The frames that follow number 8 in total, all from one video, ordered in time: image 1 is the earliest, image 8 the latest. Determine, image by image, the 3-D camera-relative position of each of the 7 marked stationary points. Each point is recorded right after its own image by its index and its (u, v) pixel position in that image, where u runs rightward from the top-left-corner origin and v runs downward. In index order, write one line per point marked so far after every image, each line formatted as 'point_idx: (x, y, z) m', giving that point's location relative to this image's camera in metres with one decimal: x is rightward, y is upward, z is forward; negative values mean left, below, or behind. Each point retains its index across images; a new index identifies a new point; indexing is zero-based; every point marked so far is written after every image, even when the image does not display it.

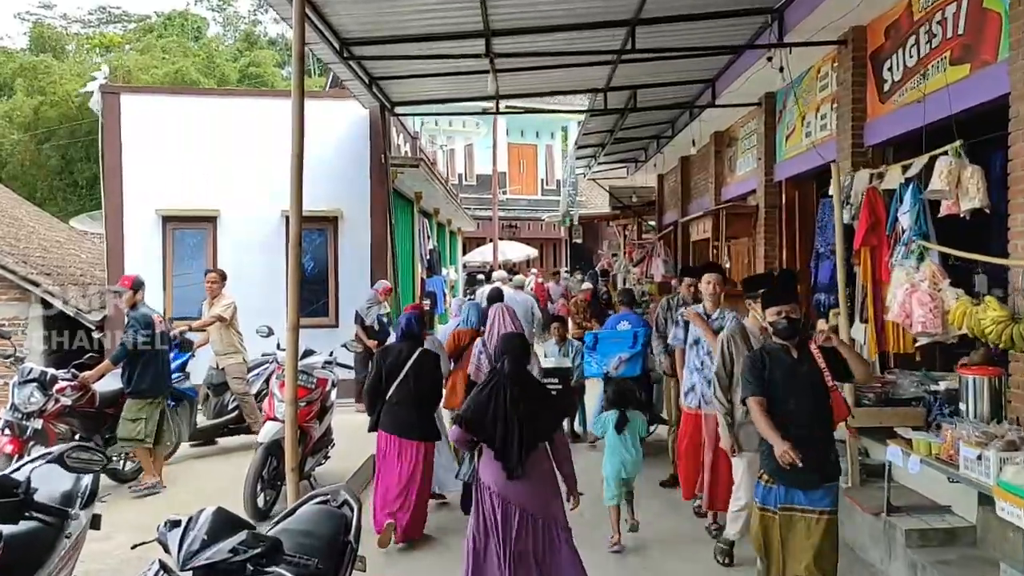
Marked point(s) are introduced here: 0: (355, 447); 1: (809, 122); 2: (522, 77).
0: (-1.6, -1.6, +8.3) m
1: (+3.1, +1.8, +8.7) m
2: (+0.1, +2.4, +9.2) m
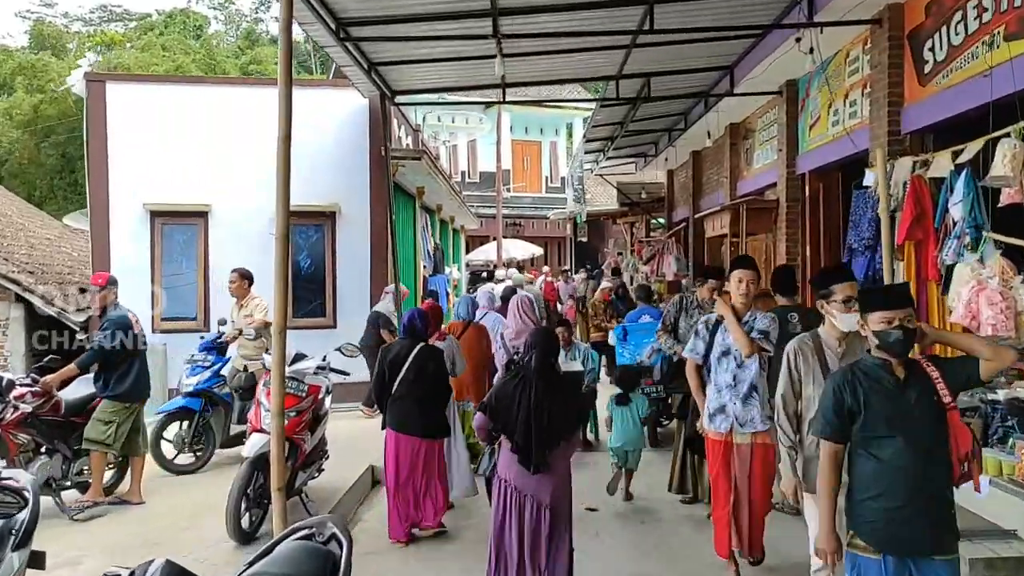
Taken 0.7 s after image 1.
0: (-1.5, -1.6, +7.8) m
1: (+3.2, +1.8, +8.2) m
2: (+0.2, +2.4, +8.6) m
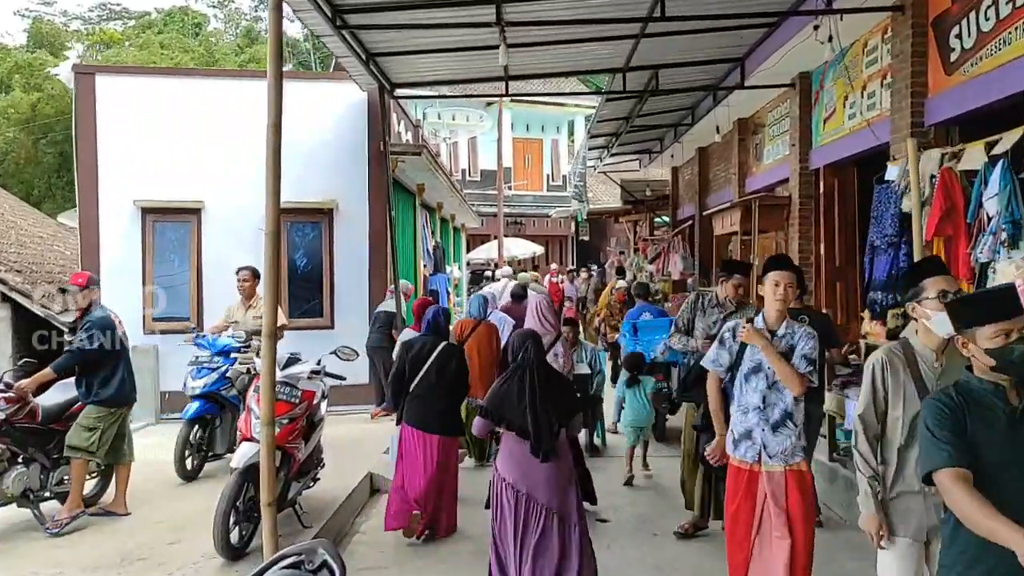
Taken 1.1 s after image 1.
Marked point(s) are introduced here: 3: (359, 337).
0: (-1.5, -1.6, +7.5) m
1: (+3.3, +1.8, +7.9) m
2: (+0.2, +2.4, +8.3) m
3: (-1.9, -0.6, +10.0) m
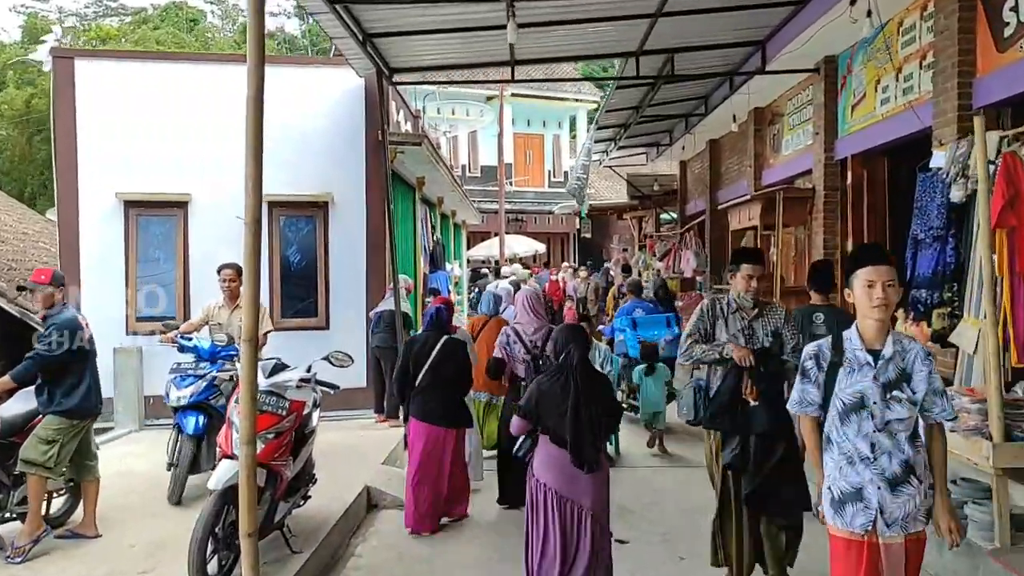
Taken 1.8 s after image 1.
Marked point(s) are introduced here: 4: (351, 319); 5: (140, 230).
0: (-1.4, -1.6, +6.9) m
1: (+3.3, +1.8, +7.3) m
2: (+0.3, +2.4, +7.8) m
3: (-1.8, -0.6, +9.5) m
4: (-1.9, -0.4, +9.5) m
5: (-4.1, +0.6, +9.0) m
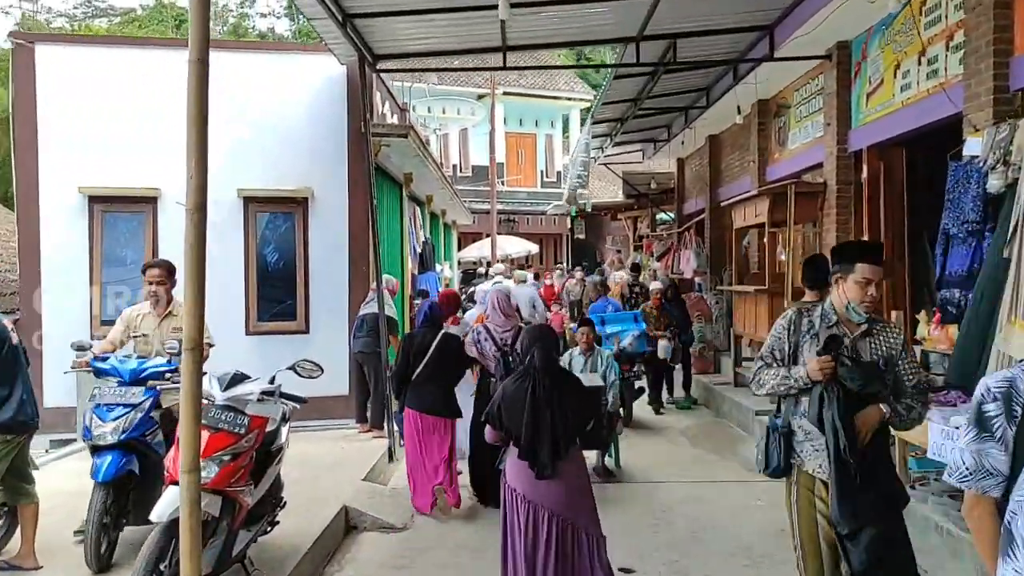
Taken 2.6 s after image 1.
0: (-1.5, -1.6, +6.3) m
1: (+3.3, +1.8, +6.8) m
2: (+0.2, +2.4, +7.2) m
3: (-1.9, -0.6, +8.9) m
4: (-1.9, -0.4, +8.9) m
5: (-4.1, +0.6, +8.4) m
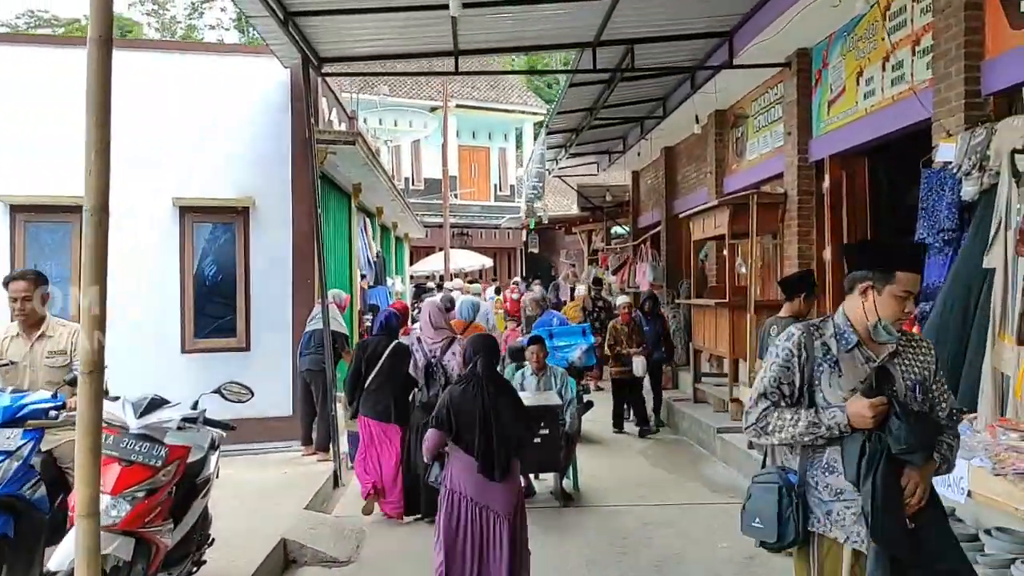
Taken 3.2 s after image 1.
0: (-1.8, -1.7, +5.8) m
1: (+2.9, +1.7, +6.6) m
2: (-0.2, +2.3, +6.9) m
3: (-2.4, -0.7, +8.4) m
4: (-2.4, -0.5, +8.4) m
5: (-4.6, +0.5, +7.8) m
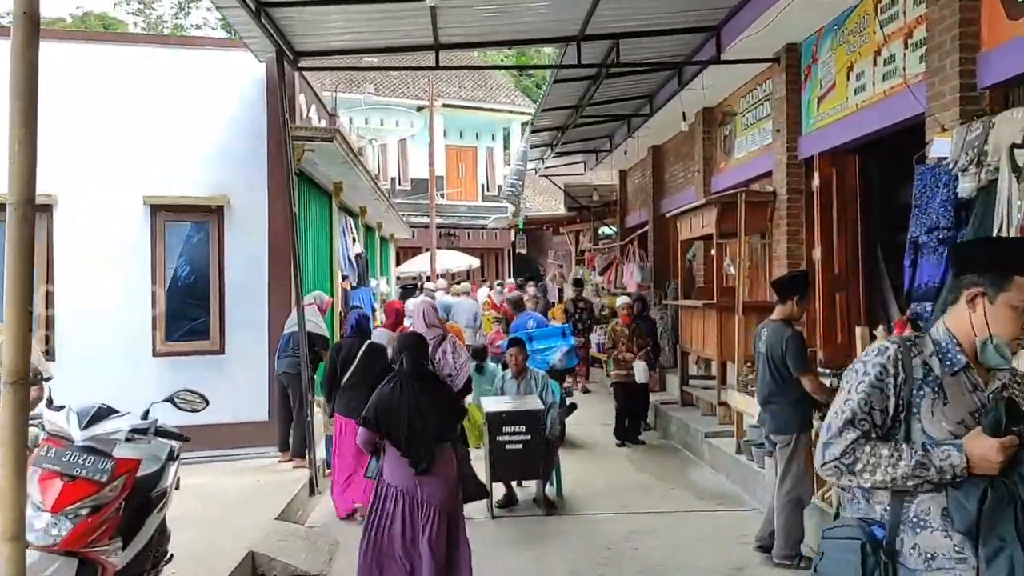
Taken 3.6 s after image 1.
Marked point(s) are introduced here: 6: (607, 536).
0: (-1.9, -1.7, +5.6) m
1: (+2.7, +1.7, +6.5) m
2: (-0.3, +2.3, +6.7) m
3: (-2.5, -0.7, +8.1) m
4: (-2.6, -0.5, +8.1) m
5: (-4.7, +0.5, +7.5) m
6: (+0.7, -1.7, +5.8) m
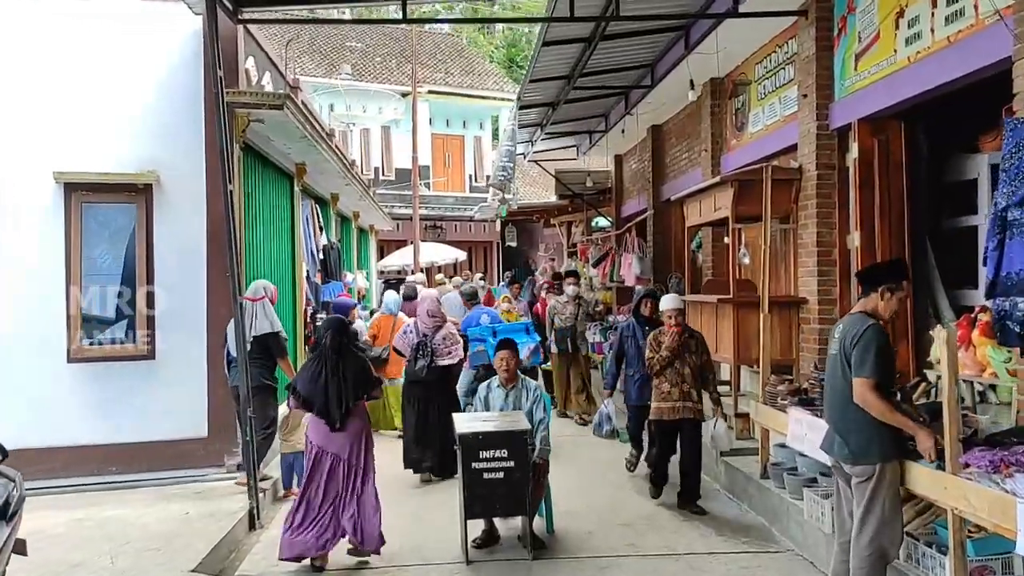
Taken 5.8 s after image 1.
0: (-2.1, -1.6, +4.4) m
1: (+2.6, +1.7, +5.3) m
2: (-0.5, +2.3, +5.5) m
3: (-2.7, -0.7, +6.9) m
4: (-2.7, -0.5, +6.9) m
5: (-4.9, +0.5, +6.3) m
6: (+0.5, -1.7, +4.6) m
